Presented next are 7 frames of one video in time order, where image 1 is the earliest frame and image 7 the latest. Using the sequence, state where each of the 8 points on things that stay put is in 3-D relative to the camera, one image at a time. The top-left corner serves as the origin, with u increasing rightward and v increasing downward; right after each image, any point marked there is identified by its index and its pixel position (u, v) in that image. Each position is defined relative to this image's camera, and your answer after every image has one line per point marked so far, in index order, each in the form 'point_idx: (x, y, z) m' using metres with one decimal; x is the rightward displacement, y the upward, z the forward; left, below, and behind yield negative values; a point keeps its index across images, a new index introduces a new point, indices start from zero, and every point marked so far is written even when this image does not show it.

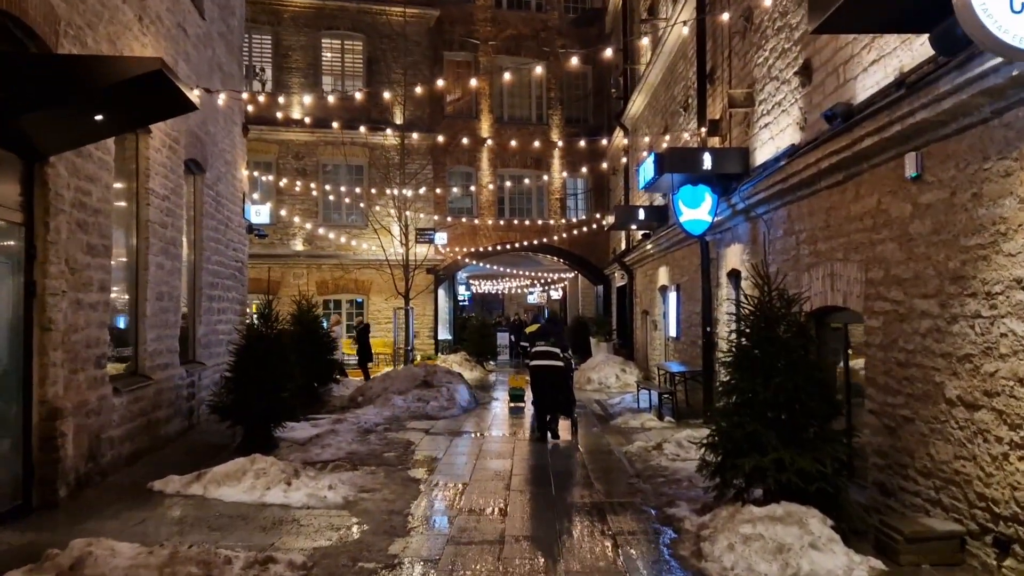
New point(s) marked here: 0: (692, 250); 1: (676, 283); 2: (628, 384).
0: (+2.5, +0.5, +12.2) m
1: (+2.5, +0.1, +13.5) m
2: (+2.1, -1.7, +15.7) m
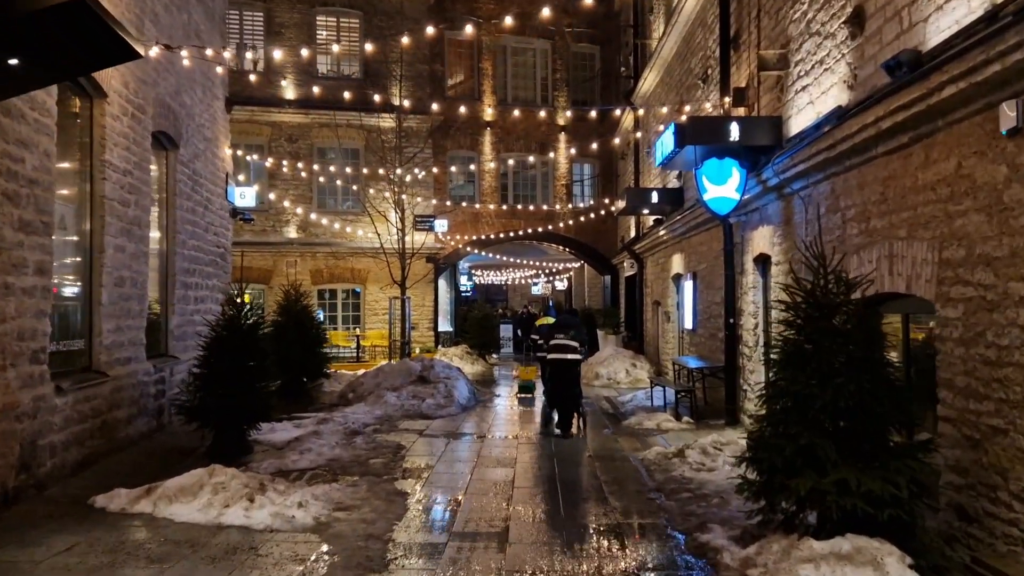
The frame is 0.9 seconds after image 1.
0: (+2.6, +0.7, +11.2) m
1: (+2.6, +0.3, +12.5) m
2: (+2.1, -1.5, +14.7) m
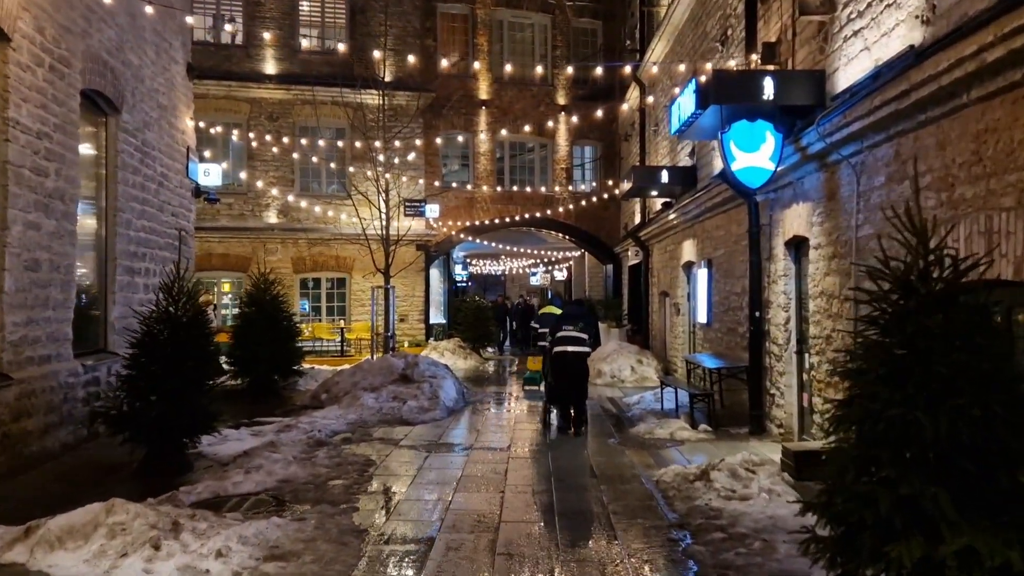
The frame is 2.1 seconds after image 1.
0: (+2.5, +0.8, +9.9) m
1: (+2.5, +0.4, +11.2) m
2: (+2.0, -1.4, +13.5) m
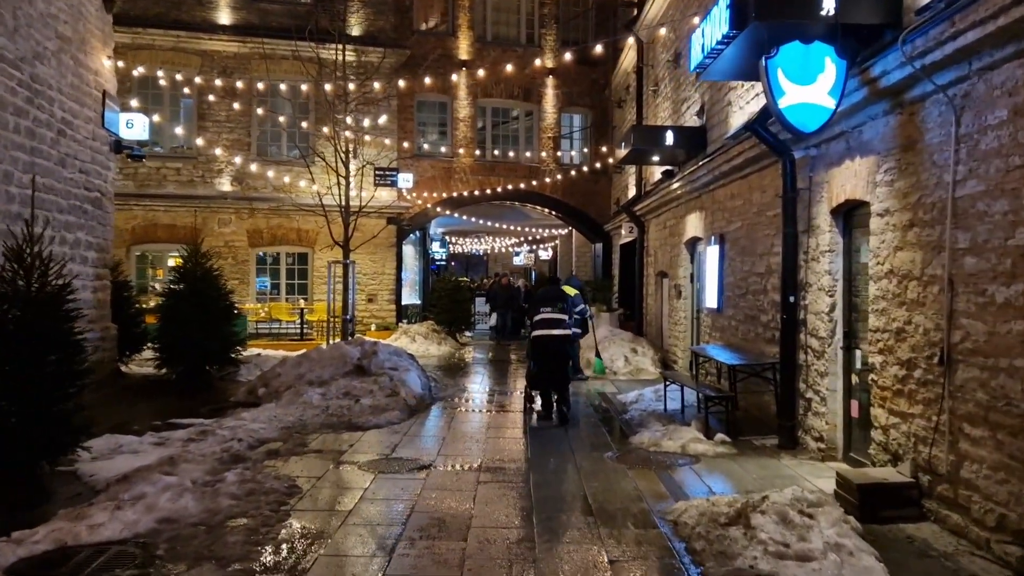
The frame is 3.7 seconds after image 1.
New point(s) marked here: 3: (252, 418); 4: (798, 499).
0: (+2.3, +1.0, +8.2) m
1: (+2.2, +0.6, +9.6) m
2: (+1.7, -1.1, +11.9) m
3: (-2.2, -1.1, +7.5) m
4: (+1.5, -1.1, +4.6) m
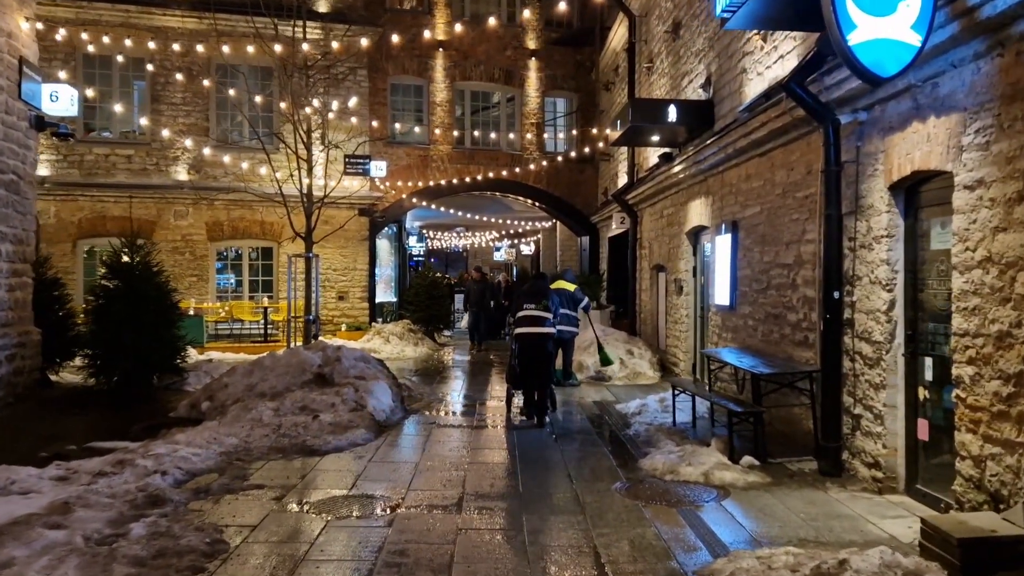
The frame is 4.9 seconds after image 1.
0: (+2.1, +1.0, +7.1) m
1: (+2.1, +0.7, +8.5) m
2: (+1.5, -1.0, +10.7) m
3: (-2.3, -1.1, +6.2) m
4: (+1.5, -1.1, +3.5) m
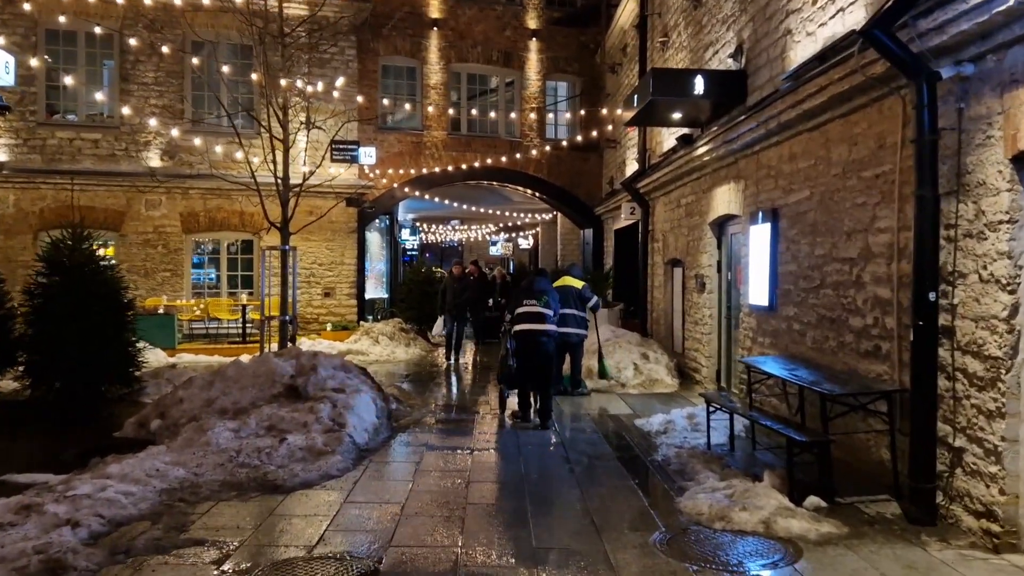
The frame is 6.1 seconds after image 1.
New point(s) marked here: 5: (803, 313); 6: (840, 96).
0: (+2.2, +1.0, +5.9) m
1: (+2.1, +0.7, +7.3) m
2: (+1.6, -1.0, +9.6) m
3: (-2.3, -1.1, +5.1) m
4: (+1.5, -1.1, +2.3) m
5: (+2.1, -0.2, +6.5) m
6: (+2.1, +1.2, +5.5) m
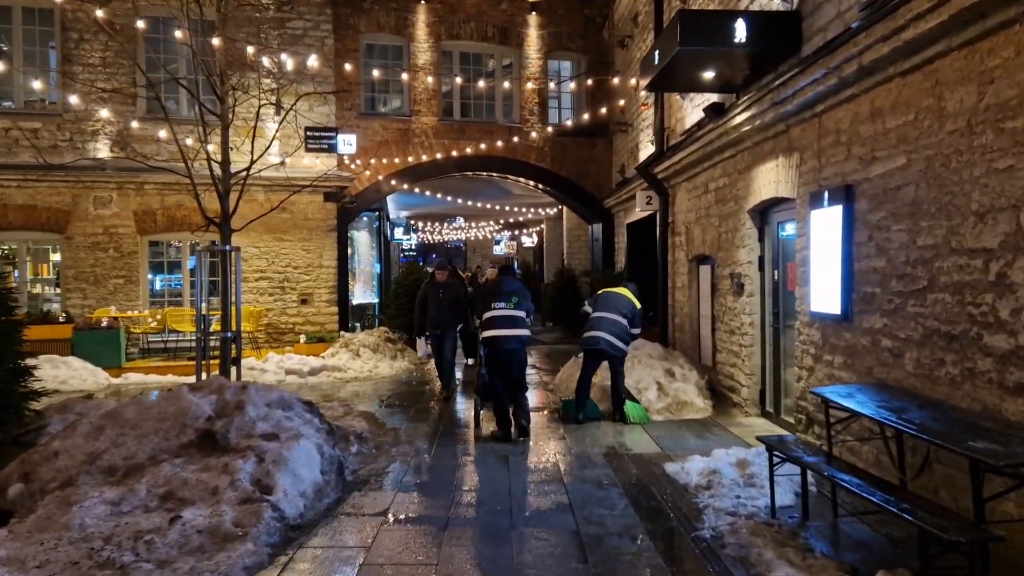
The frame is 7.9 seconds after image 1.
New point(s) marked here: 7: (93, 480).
0: (+2.1, +1.0, +4.2) m
1: (+2.1, +0.7, +5.6) m
2: (+1.5, -1.0, +7.9) m
3: (-2.3, -1.2, +3.4) m
4: (+1.4, -1.1, +0.6) m
5: (+2.1, -0.2, +4.7) m
6: (+2.0, +1.2, +3.8) m
7: (-2.2, -1.0, +4.6) m
